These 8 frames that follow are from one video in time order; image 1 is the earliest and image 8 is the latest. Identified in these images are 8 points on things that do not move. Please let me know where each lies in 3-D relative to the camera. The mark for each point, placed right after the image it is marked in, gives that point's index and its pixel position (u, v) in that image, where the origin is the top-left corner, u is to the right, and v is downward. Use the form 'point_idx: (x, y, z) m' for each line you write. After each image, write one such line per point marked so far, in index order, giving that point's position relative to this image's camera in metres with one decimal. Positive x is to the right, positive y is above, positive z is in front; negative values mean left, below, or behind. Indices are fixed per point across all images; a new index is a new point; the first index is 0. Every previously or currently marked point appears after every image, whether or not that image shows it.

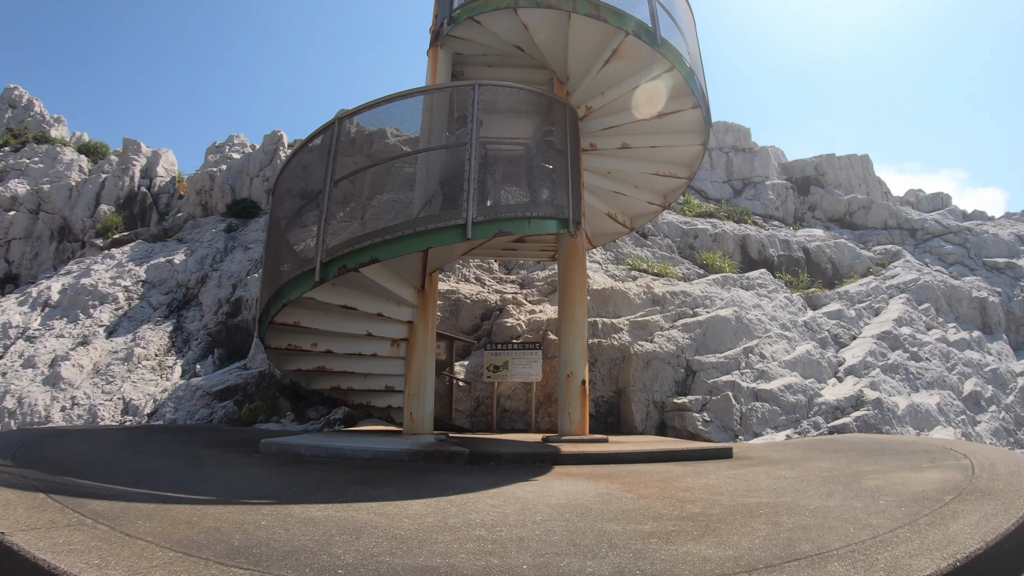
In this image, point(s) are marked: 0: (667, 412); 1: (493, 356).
0: (+2.2, -1.8, +8.3) m
1: (-0.2, -0.9, +8.5) m
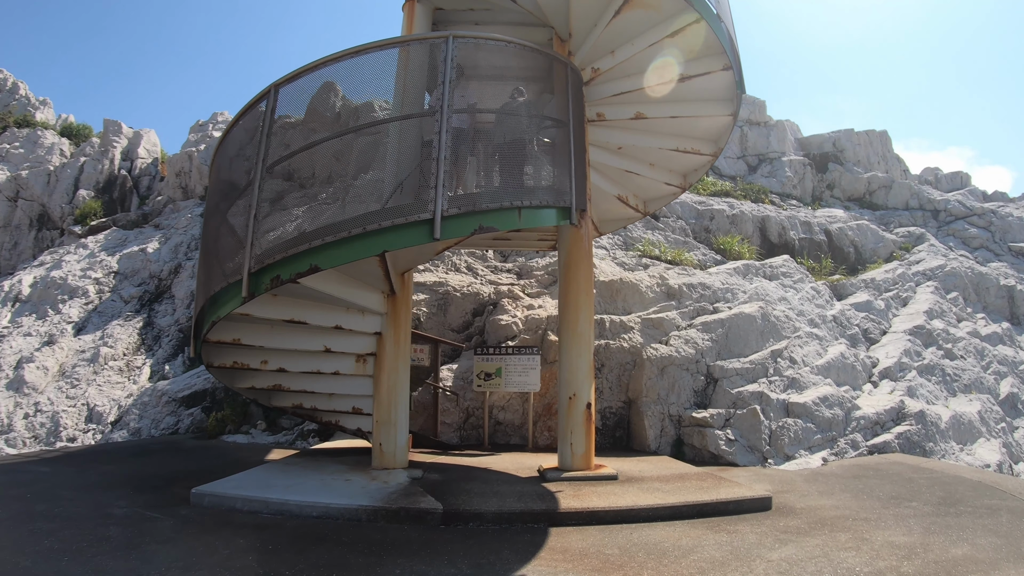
0: (+2.1, -1.7, +7.2) m
1: (-0.3, -0.9, +7.4) m
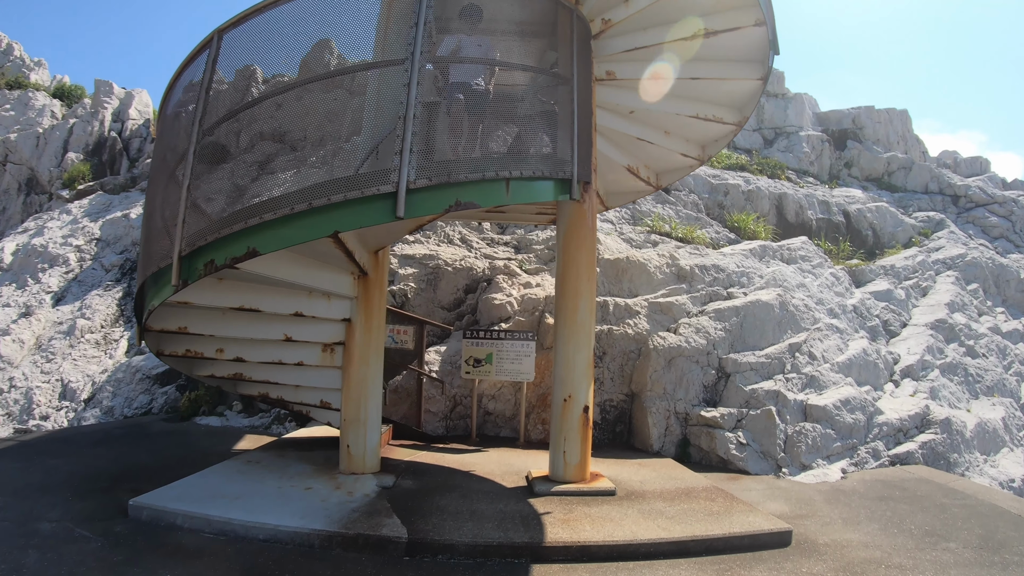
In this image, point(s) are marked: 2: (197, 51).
0: (+2.0, -1.6, +6.6) m
1: (-0.4, -0.7, +6.7) m
2: (-2.2, +1.7, +4.1) m
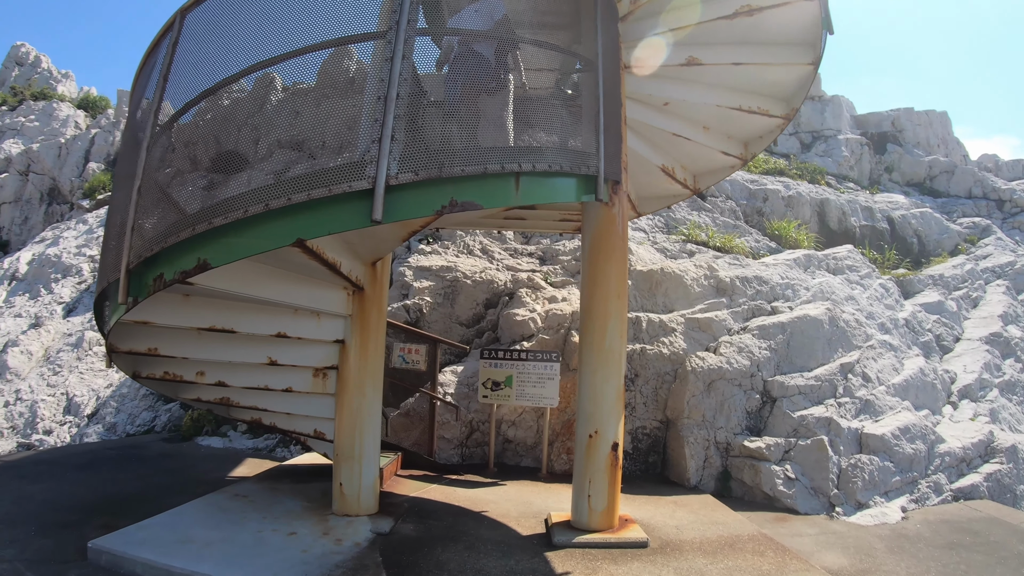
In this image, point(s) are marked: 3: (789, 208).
0: (+2.2, -1.7, +5.9) m
1: (-0.2, -0.8, +6.1) m
2: (-2.1, +1.6, +3.6) m
3: (+5.7, +1.6, +11.9) m
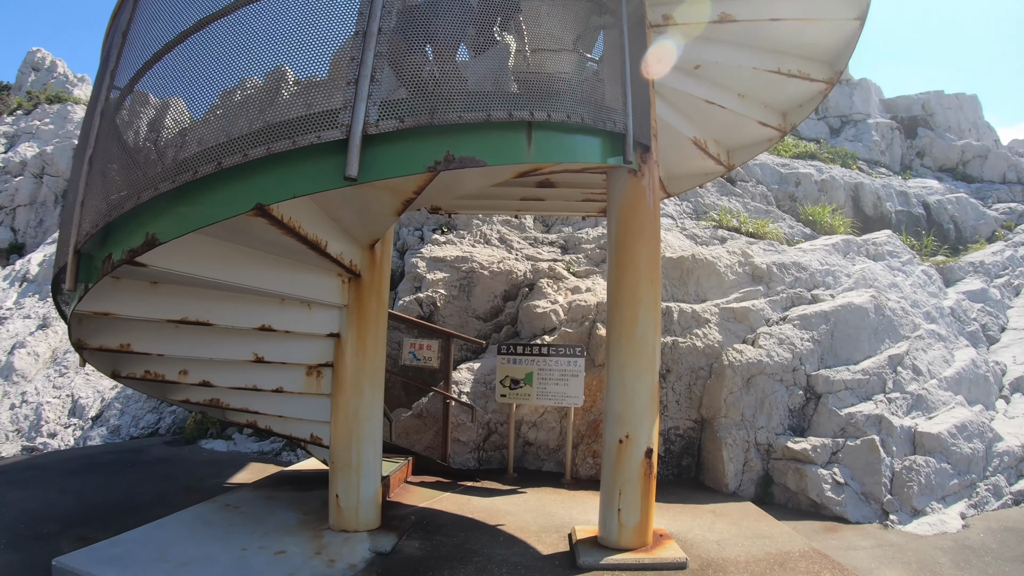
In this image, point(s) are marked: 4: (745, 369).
0: (+2.4, -1.6, +5.3) m
1: (0.0, -0.7, +5.6) m
2: (-2.1, +1.6, +3.2) m
3: (+6.0, +1.9, +11.2) m
4: (+2.2, -0.8, +5.6) m
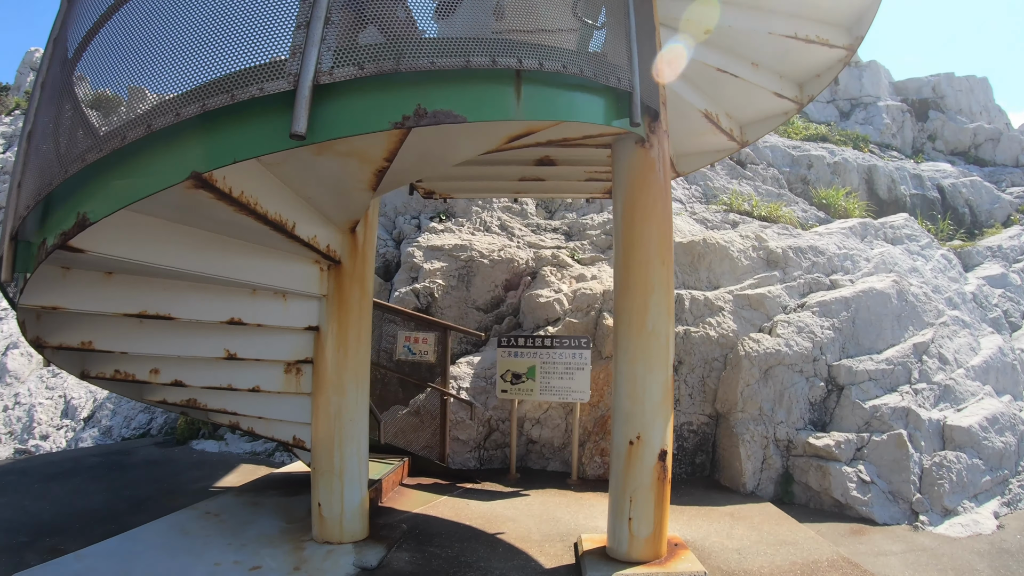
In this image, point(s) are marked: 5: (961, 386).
0: (+2.4, -1.4, +5.0) m
1: (0.0, -0.6, +5.3) m
2: (-2.1, +1.7, +2.8) m
3: (+6.0, +2.1, +10.8) m
4: (+2.2, -0.6, +5.3) m
5: (+4.4, -1.0, +5.7) m
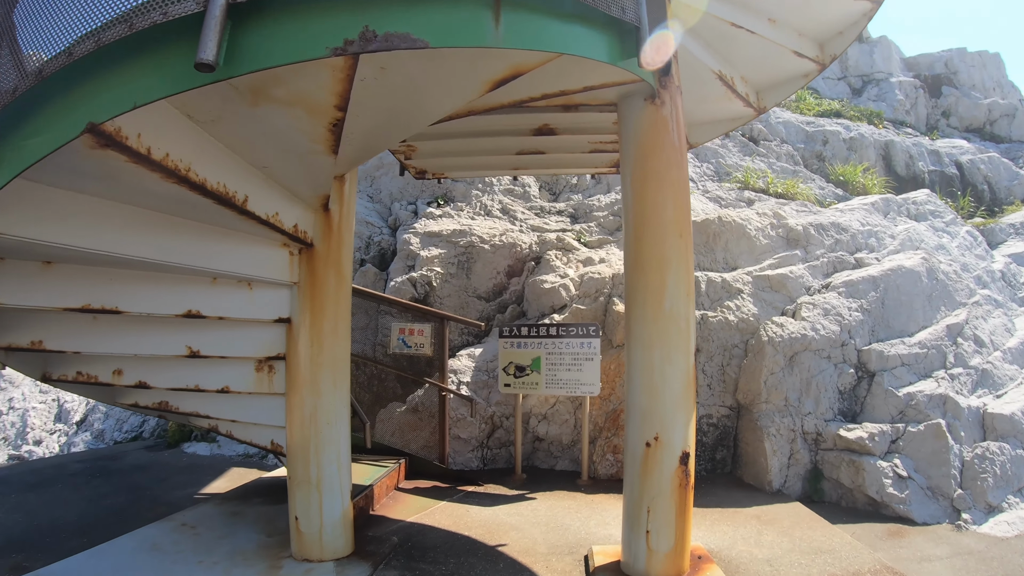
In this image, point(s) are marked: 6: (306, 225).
0: (+2.4, -1.3, +4.6) m
1: (0.0, -0.5, +4.9) m
2: (-2.2, +1.7, +2.5) m
3: (+6.0, +2.4, +10.3) m
4: (+2.3, -0.5, +4.9) m
5: (+4.4, -0.7, +5.3) m
6: (-1.0, +0.3, +2.8) m
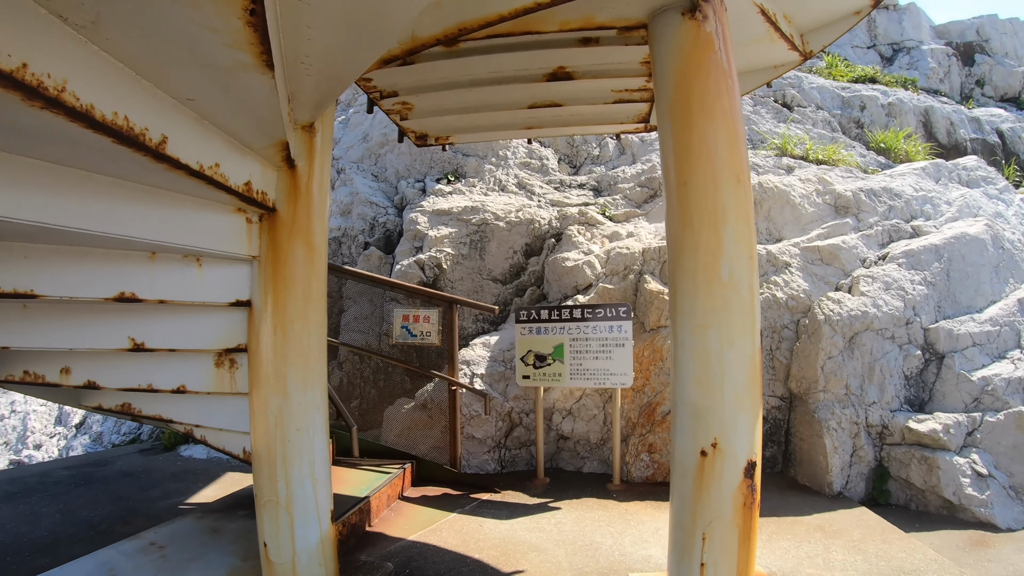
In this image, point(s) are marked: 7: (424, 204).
0: (+2.6, -1.1, +4.0) m
1: (+0.1, -0.4, +4.4) m
2: (-2.2, +1.8, +1.9) m
3: (+6.2, +2.8, +9.6) m
4: (+2.4, -0.3, +4.2) m
5: (+4.5, -0.5, +4.6) m
6: (-0.9, +0.4, +2.3) m
7: (-1.0, +0.9, +6.3) m
